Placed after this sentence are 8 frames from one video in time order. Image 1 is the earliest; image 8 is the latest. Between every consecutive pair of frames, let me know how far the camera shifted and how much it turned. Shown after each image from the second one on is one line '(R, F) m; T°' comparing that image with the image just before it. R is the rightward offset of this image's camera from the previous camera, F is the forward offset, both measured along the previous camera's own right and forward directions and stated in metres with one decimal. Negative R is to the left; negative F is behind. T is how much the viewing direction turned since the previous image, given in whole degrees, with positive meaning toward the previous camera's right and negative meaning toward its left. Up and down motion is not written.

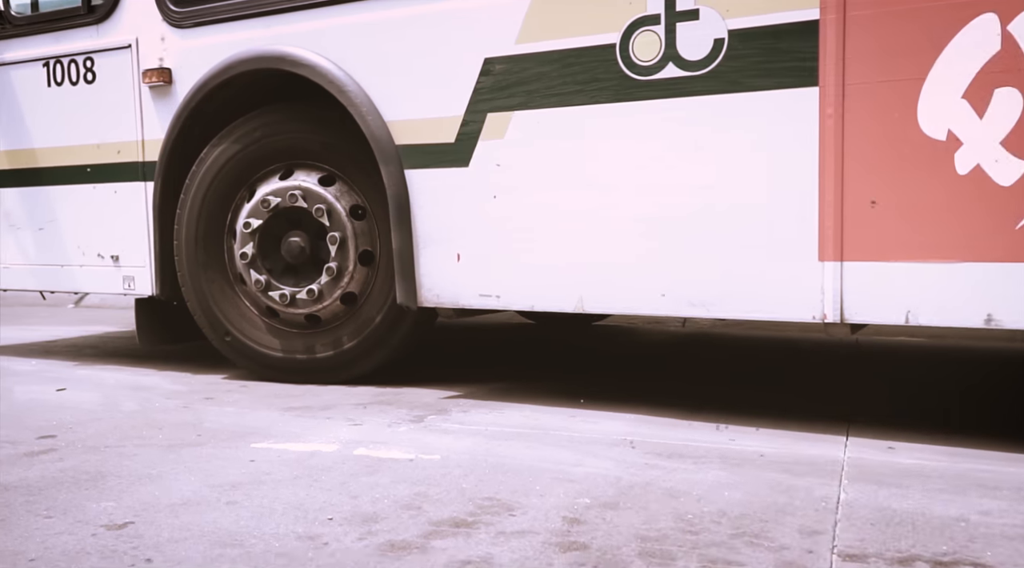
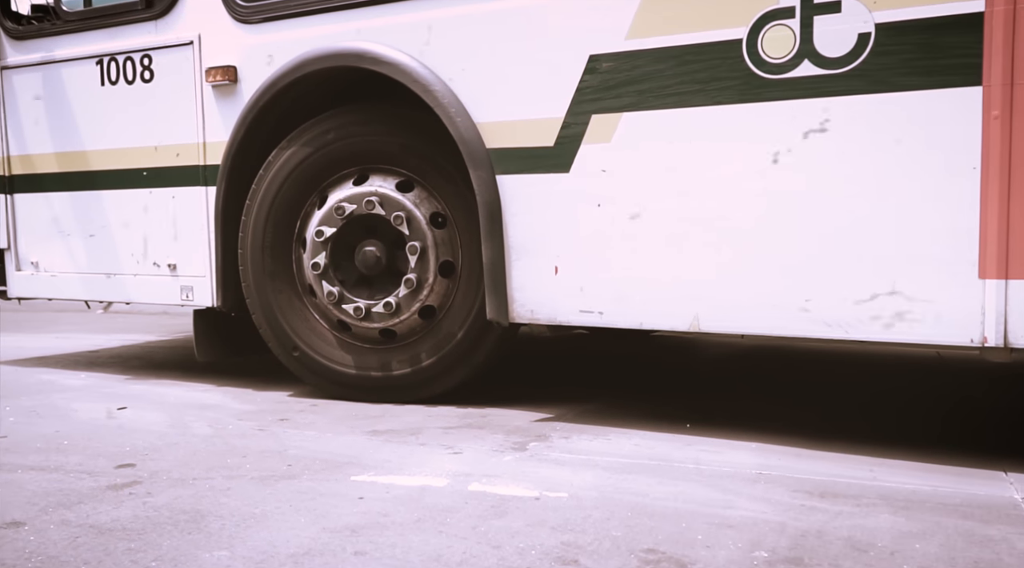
(-0.4, +0.3) m; -1°
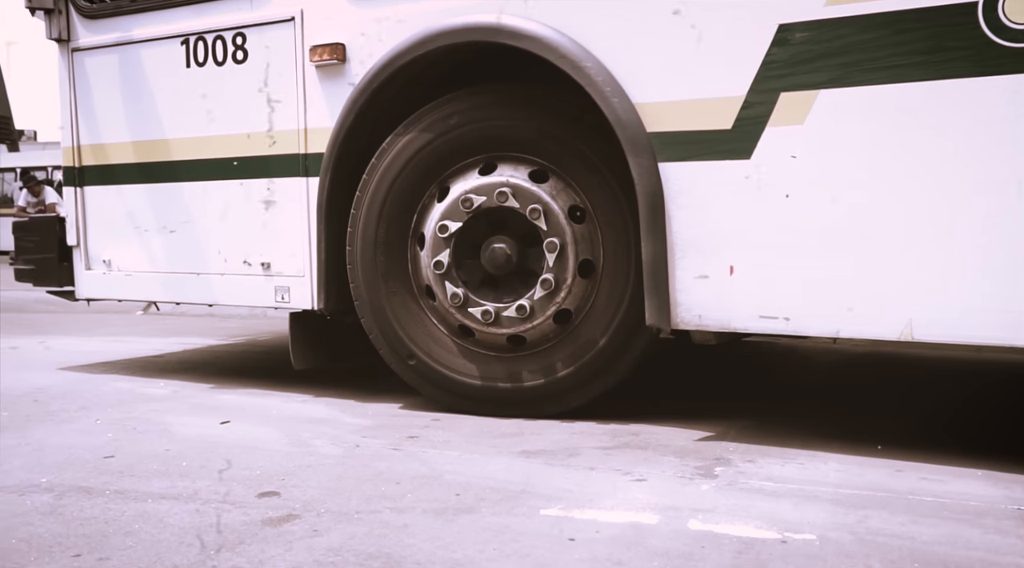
(-0.5, +0.5) m; -1°
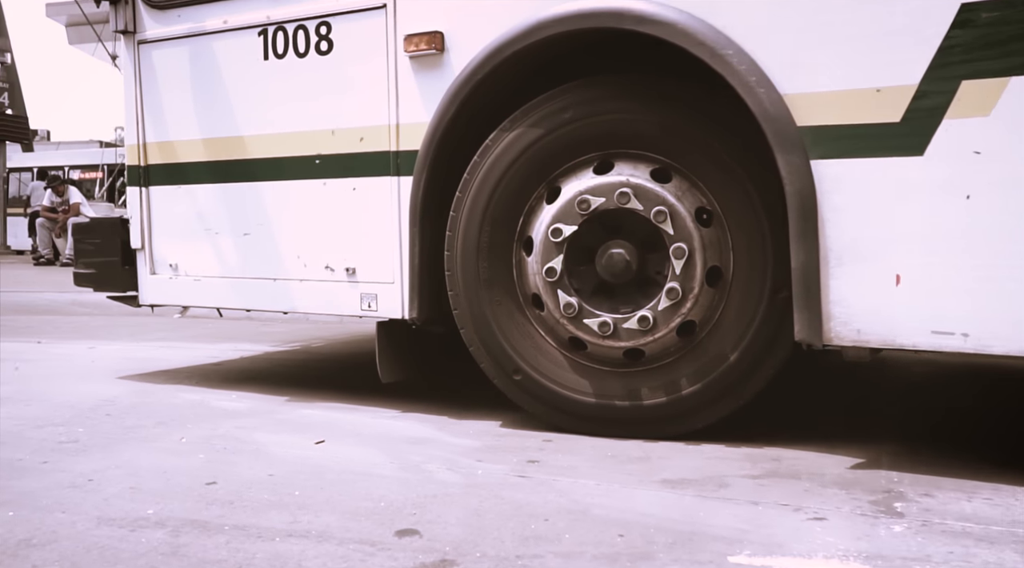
(-0.4, +0.3) m; -1°
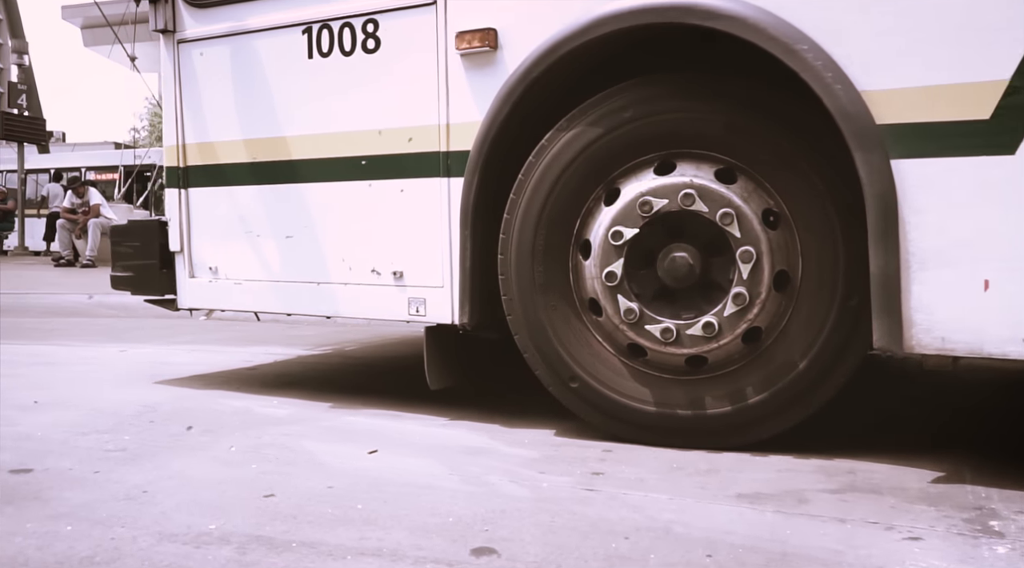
(-0.1, +0.1) m; -1°
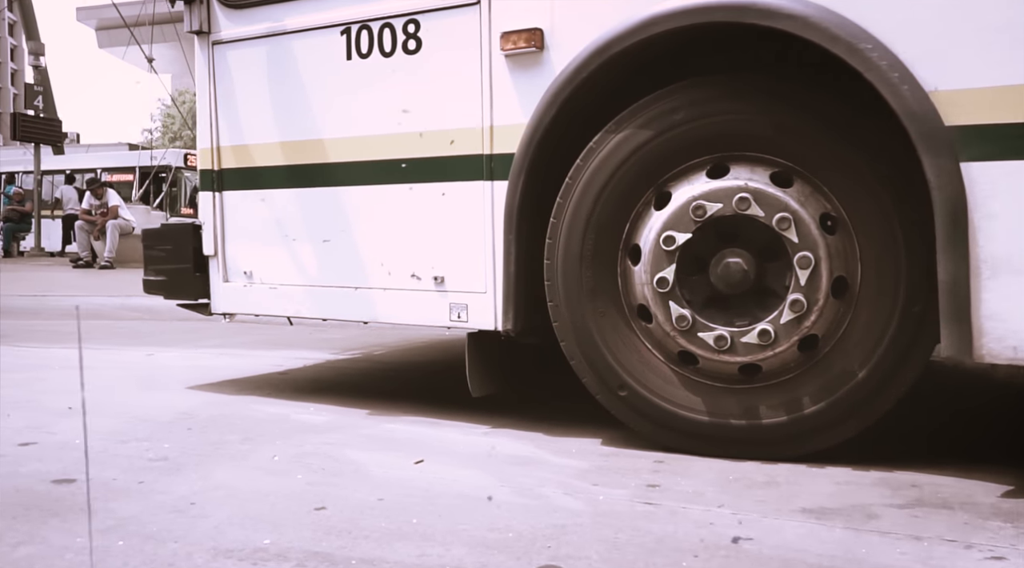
(-0.1, +0.1) m; -1°
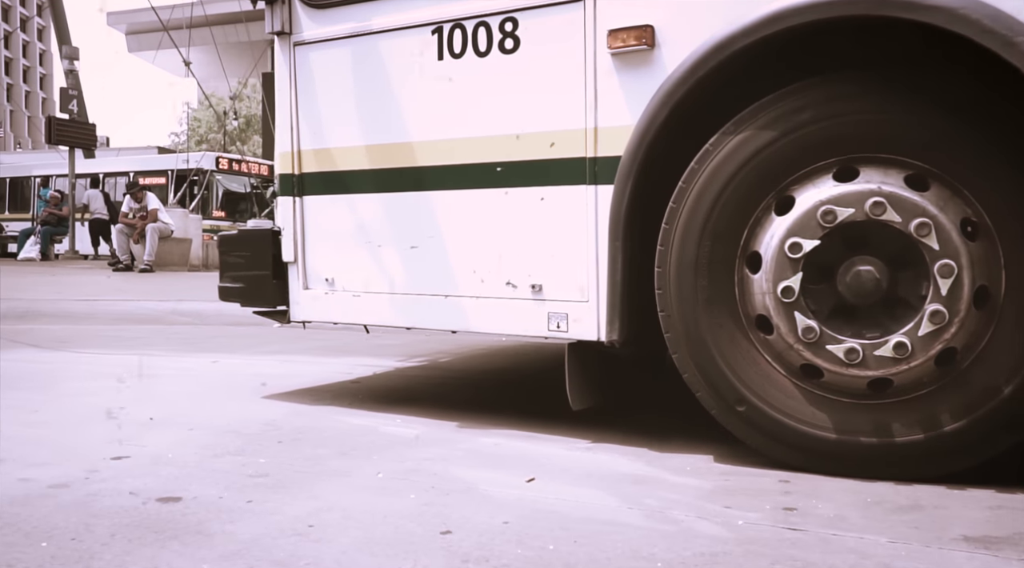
(-0.3, +0.2) m; -2°
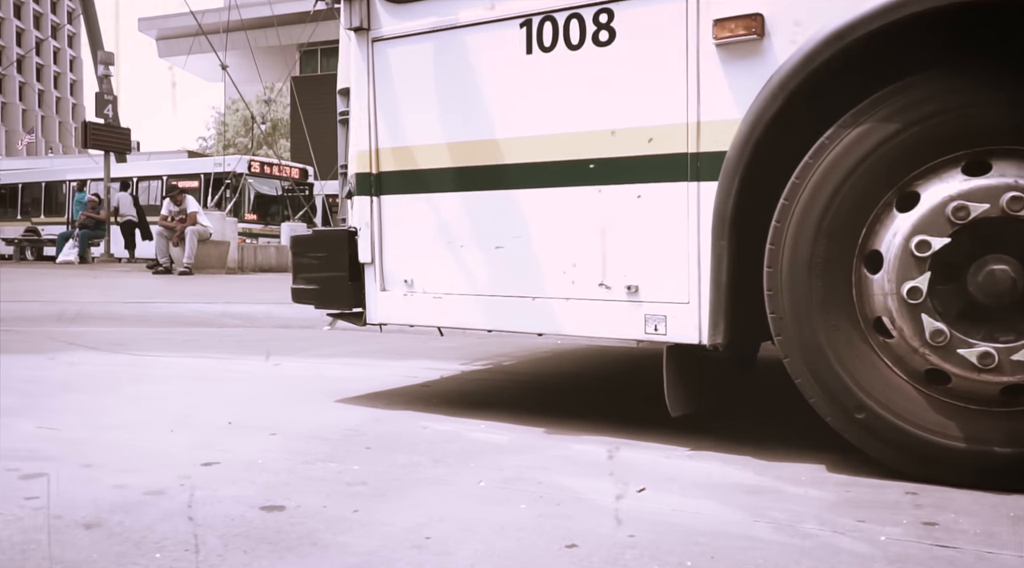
(-0.2, +0.1) m; -2°
